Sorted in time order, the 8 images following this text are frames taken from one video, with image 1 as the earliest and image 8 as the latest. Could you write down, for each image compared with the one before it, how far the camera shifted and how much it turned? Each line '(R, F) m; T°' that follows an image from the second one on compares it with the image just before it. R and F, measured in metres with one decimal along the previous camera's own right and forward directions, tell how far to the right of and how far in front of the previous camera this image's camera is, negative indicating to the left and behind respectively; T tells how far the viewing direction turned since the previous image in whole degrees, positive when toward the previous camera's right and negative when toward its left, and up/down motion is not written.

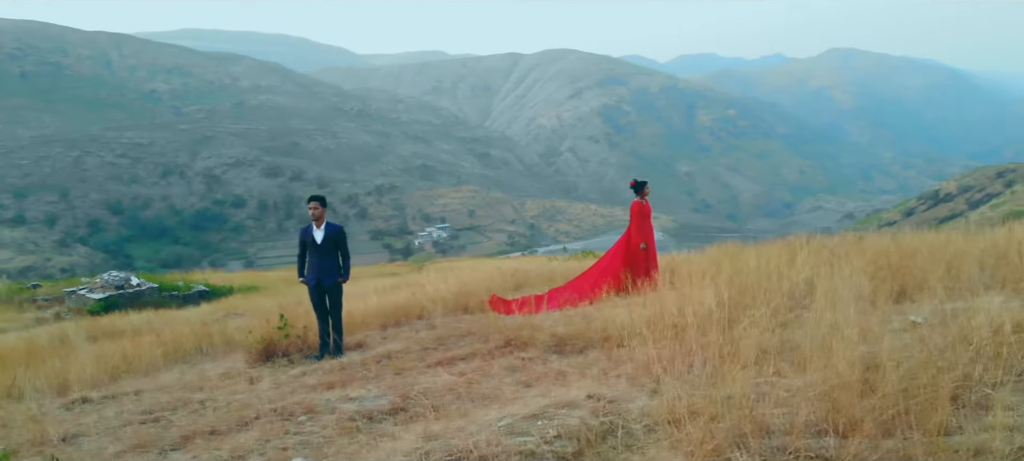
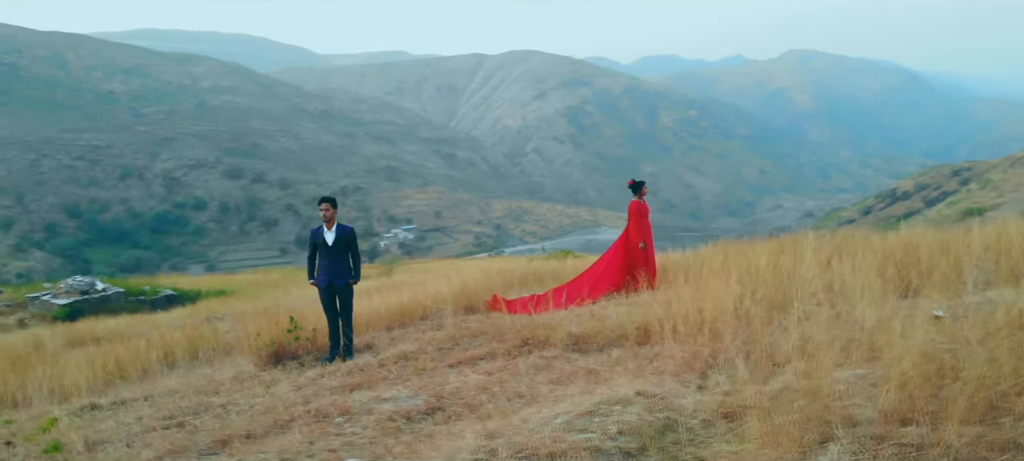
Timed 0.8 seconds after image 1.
(-0.4, 0.0) m; +2°
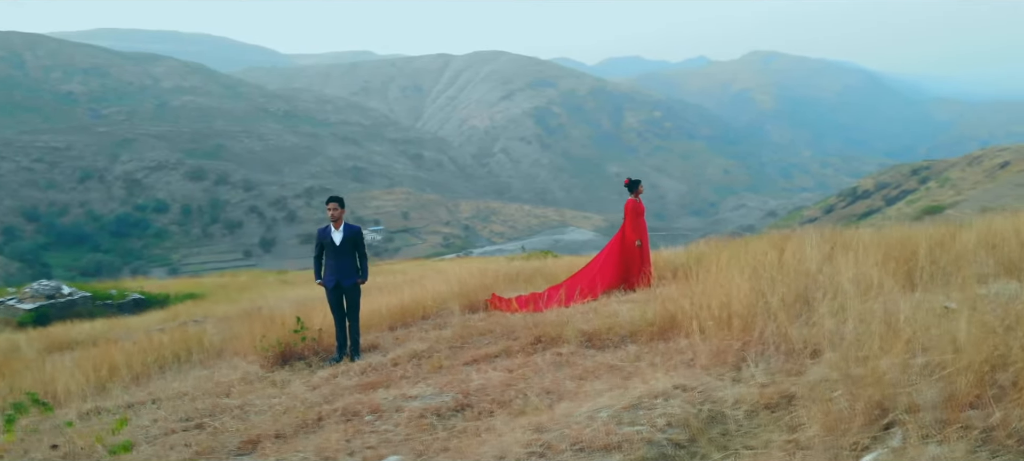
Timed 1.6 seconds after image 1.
(-0.4, 0.0) m; +2°
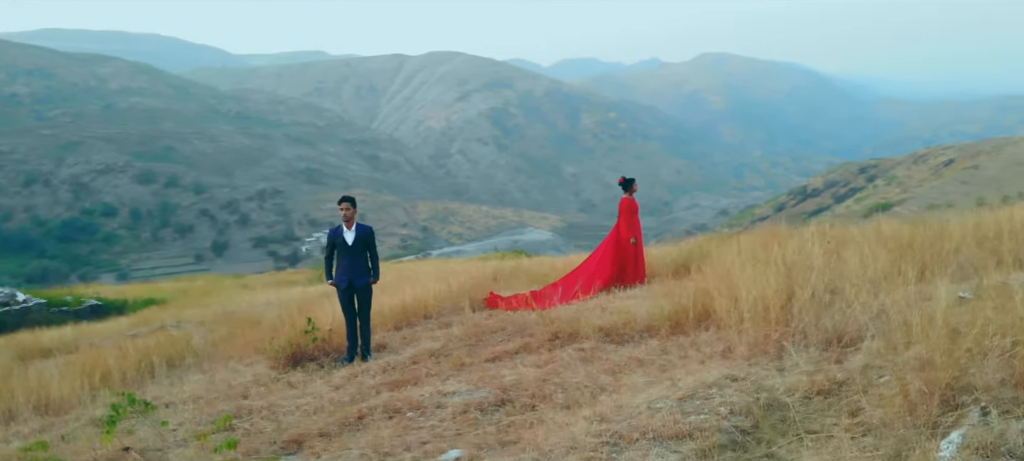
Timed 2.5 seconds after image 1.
(-0.5, -0.1) m; +3°
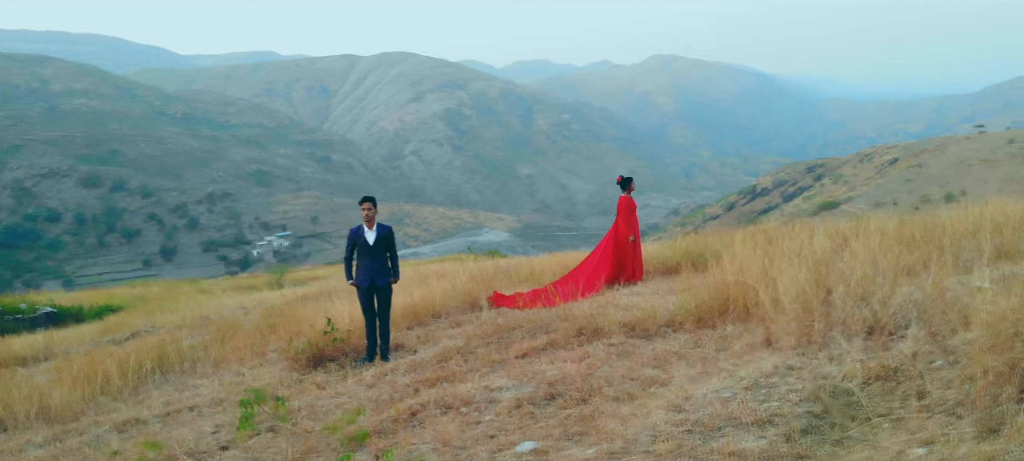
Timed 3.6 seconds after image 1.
(-0.6, -0.1) m; +3°
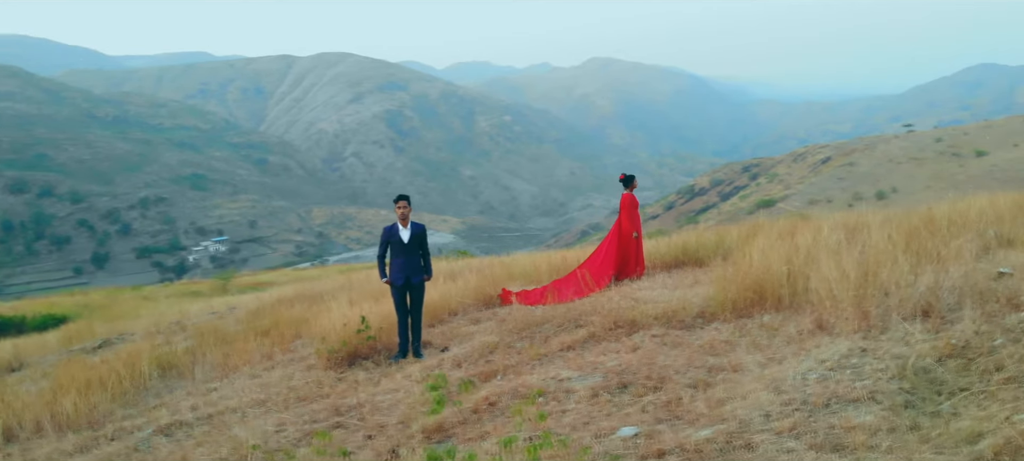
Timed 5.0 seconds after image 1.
(-0.8, -0.1) m; +4°
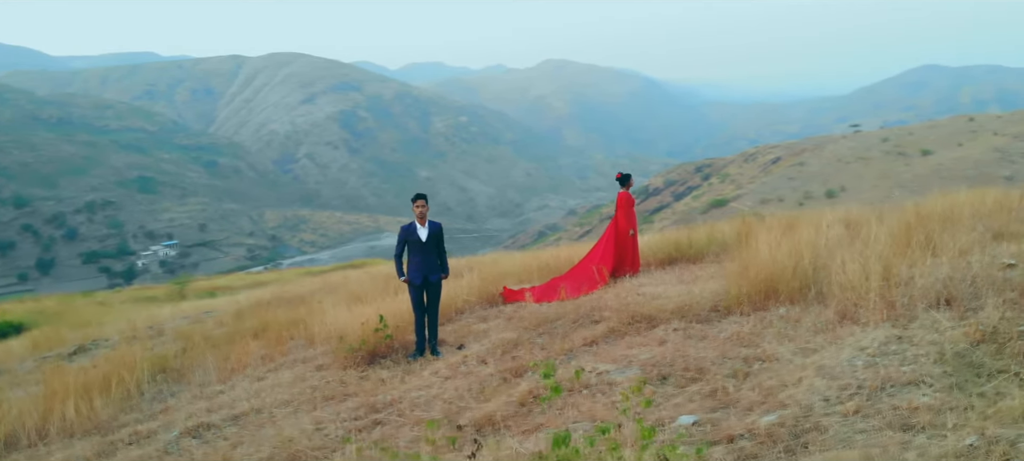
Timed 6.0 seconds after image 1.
(-0.5, -0.1) m; +3°
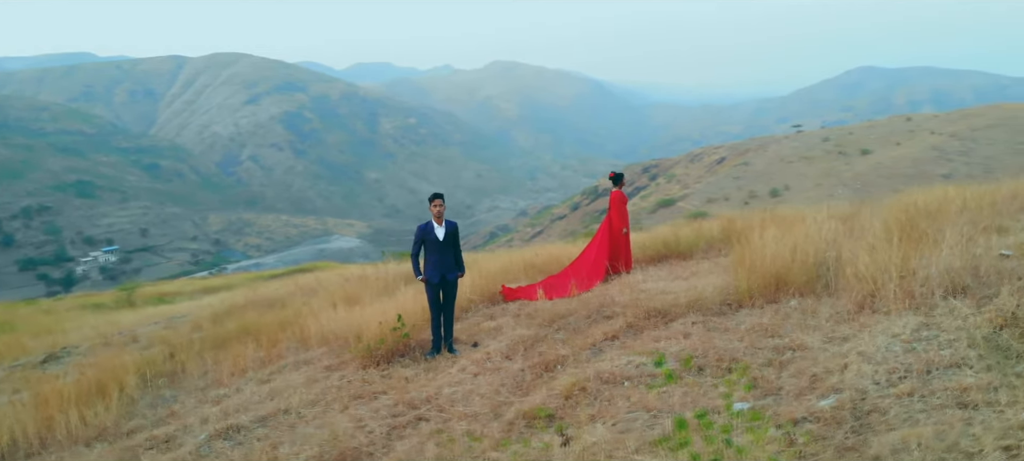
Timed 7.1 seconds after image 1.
(-0.6, -0.1) m; +4°
